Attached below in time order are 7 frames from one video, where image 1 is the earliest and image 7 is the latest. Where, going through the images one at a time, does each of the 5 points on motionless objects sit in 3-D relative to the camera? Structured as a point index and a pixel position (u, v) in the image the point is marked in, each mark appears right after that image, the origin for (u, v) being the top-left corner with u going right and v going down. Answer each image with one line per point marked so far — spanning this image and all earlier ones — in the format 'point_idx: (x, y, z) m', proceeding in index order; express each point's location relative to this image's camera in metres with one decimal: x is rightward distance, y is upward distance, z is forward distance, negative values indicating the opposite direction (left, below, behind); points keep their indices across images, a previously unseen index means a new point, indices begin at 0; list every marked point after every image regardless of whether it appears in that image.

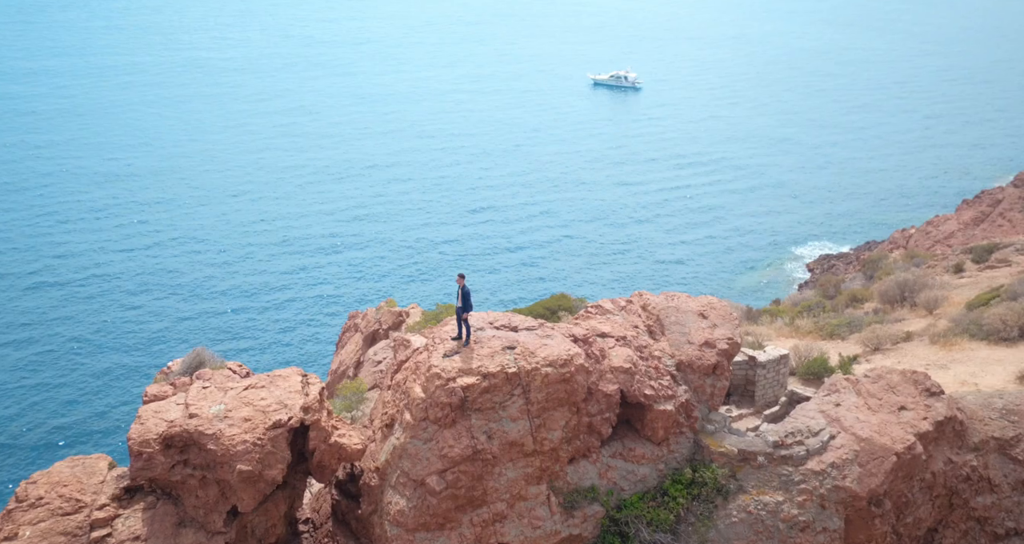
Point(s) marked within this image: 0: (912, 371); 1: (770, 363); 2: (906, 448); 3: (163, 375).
0: (+8.4, -2.1, +17.7) m
1: (+5.7, -2.0, +18.8) m
2: (+7.5, -3.4, +16.1) m
3: (-6.9, -2.0, +16.4) m
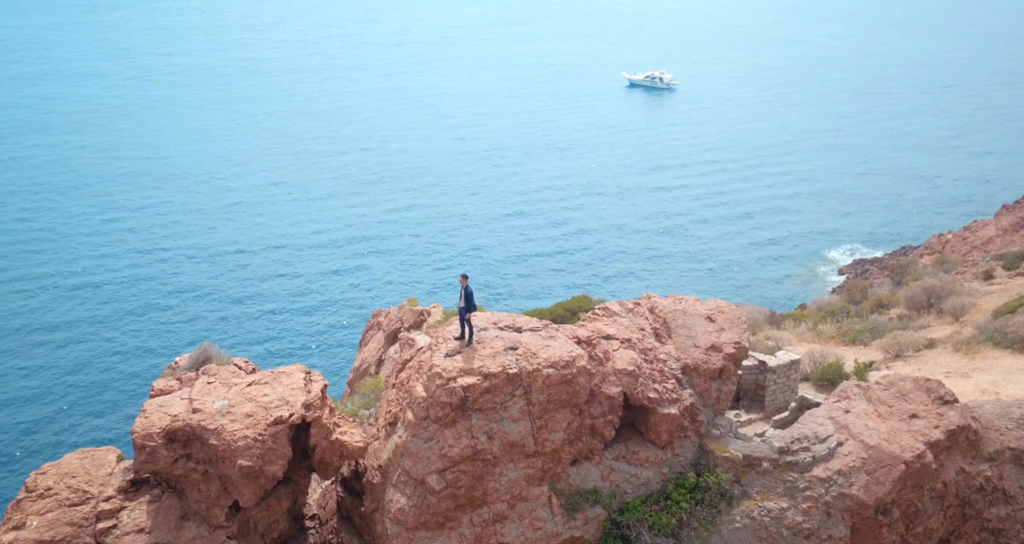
0: (+8.6, -2.2, +17.5) m
1: (+5.9, -2.1, +18.6) m
2: (+7.6, -3.5, +15.8) m
3: (-6.8, -1.9, +16.6) m
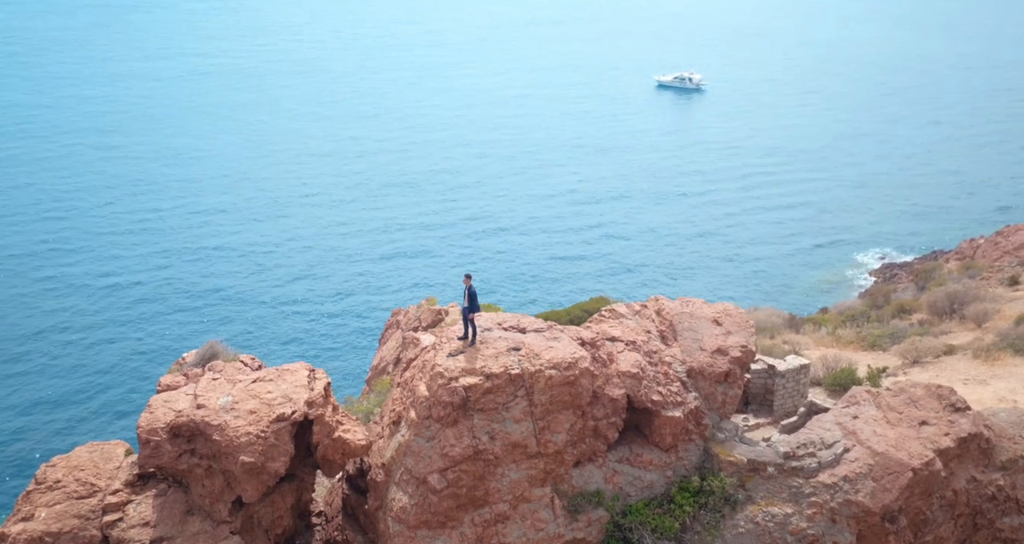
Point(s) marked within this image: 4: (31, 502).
0: (+8.7, -2.3, +17.2) m
1: (+6.1, -2.2, +18.4) m
2: (+7.6, -3.6, +15.6) m
3: (-6.7, -1.8, +16.8) m
4: (-8.1, -3.9, +14.3) m
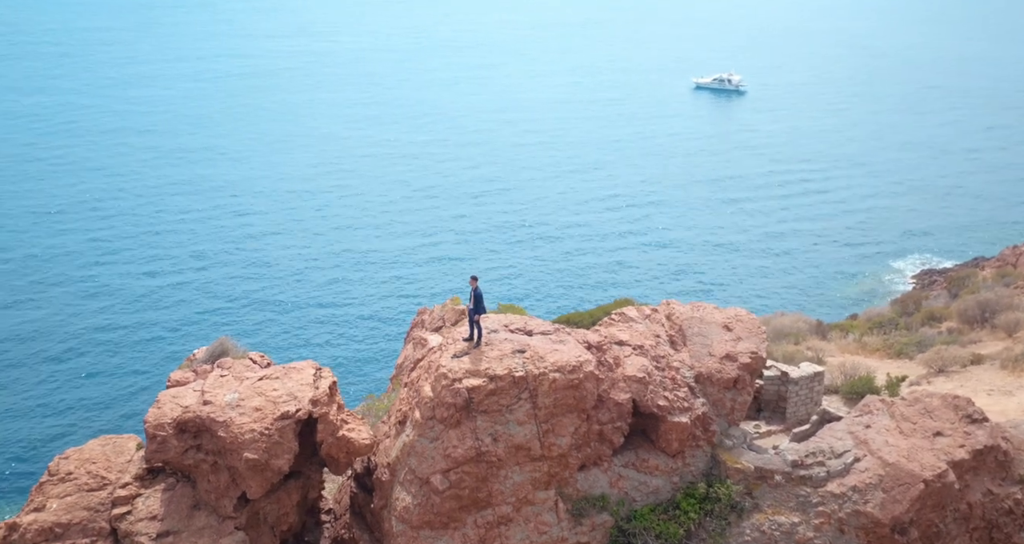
0: (+8.8, -2.5, +16.9) m
1: (+6.3, -2.3, +18.2) m
2: (+7.7, -3.7, +15.4) m
3: (-6.5, -1.8, +17.0) m
4: (-8.1, -3.8, +14.5) m
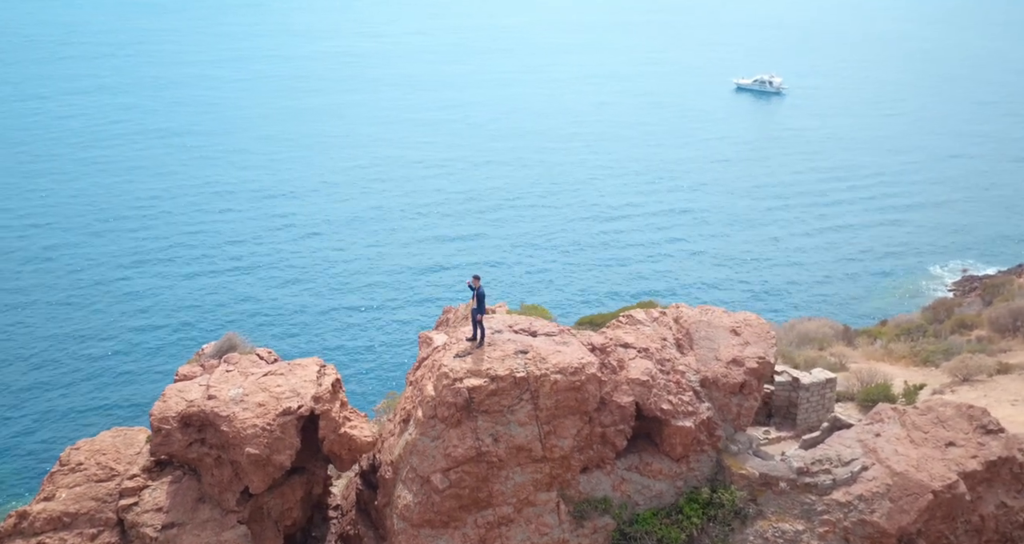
0: (+8.9, -2.6, +16.6) m
1: (+6.4, -2.4, +18.0) m
2: (+7.7, -3.8, +15.1) m
3: (-6.4, -1.7, +17.2) m
4: (-8.0, -3.7, +14.8) m
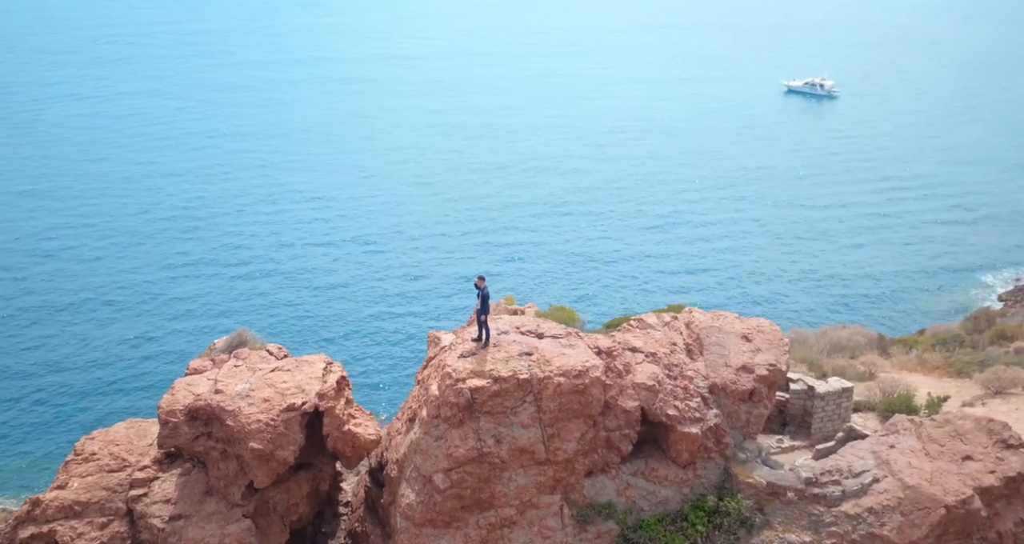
0: (+9.1, -2.8, +16.2) m
1: (+6.6, -2.6, +17.6) m
2: (+7.8, -4.0, +14.7) m
3: (-6.2, -1.6, +17.5) m
4: (-8.0, -3.6, +15.1) m
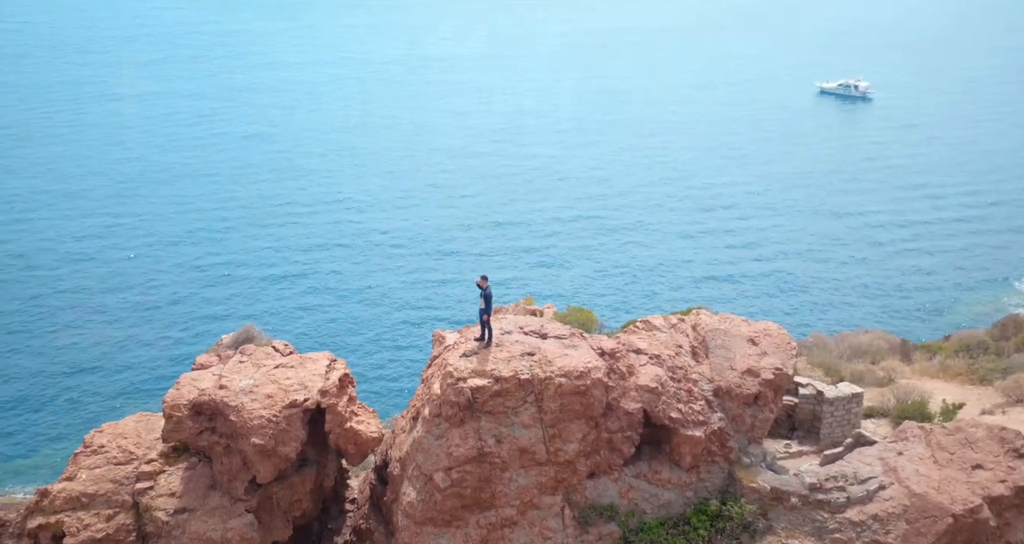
0: (+9.2, -2.9, +15.9) m
1: (+6.7, -2.6, +17.4) m
2: (+7.8, -4.1, +14.5) m
3: (-6.1, -1.5, +17.6) m
4: (-7.9, -3.5, +15.3) m
